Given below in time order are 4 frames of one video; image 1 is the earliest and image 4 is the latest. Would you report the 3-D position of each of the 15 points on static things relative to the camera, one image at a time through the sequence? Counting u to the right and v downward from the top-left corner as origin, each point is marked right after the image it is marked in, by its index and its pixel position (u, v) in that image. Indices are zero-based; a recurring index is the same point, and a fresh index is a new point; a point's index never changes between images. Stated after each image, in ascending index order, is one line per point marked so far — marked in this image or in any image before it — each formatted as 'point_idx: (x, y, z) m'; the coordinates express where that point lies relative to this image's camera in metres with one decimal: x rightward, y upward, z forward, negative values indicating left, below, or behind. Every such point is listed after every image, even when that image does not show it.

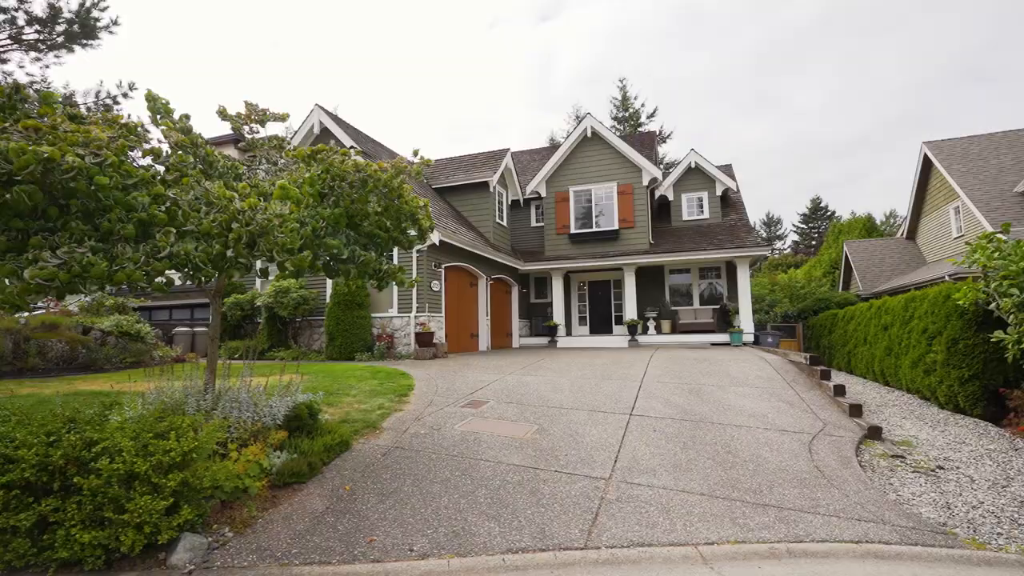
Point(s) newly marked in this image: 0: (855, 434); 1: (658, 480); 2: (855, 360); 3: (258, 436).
0: (+3.6, -1.5, +4.9) m
1: (+1.1, -1.5, +3.7) m
2: (+7.9, -1.6, +10.8) m
3: (-1.8, -1.1, +3.4) m
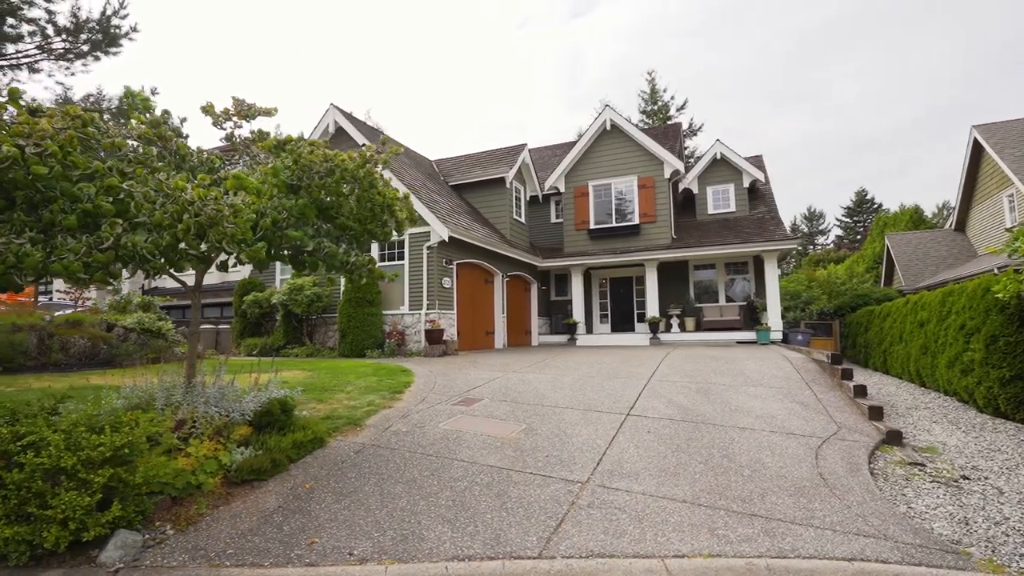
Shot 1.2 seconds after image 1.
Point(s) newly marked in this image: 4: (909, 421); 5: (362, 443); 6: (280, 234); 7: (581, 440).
0: (+3.4, -1.4, +4.5) m
1: (+0.9, -1.4, +3.5) m
2: (+8.1, -1.5, +10.1) m
3: (-2.1, -1.0, +3.4) m
4: (+4.7, -1.6, +5.6) m
5: (-1.3, -1.3, +4.1) m
6: (-1.7, +0.4, +3.4) m
7: (+0.6, -1.4, +4.4) m
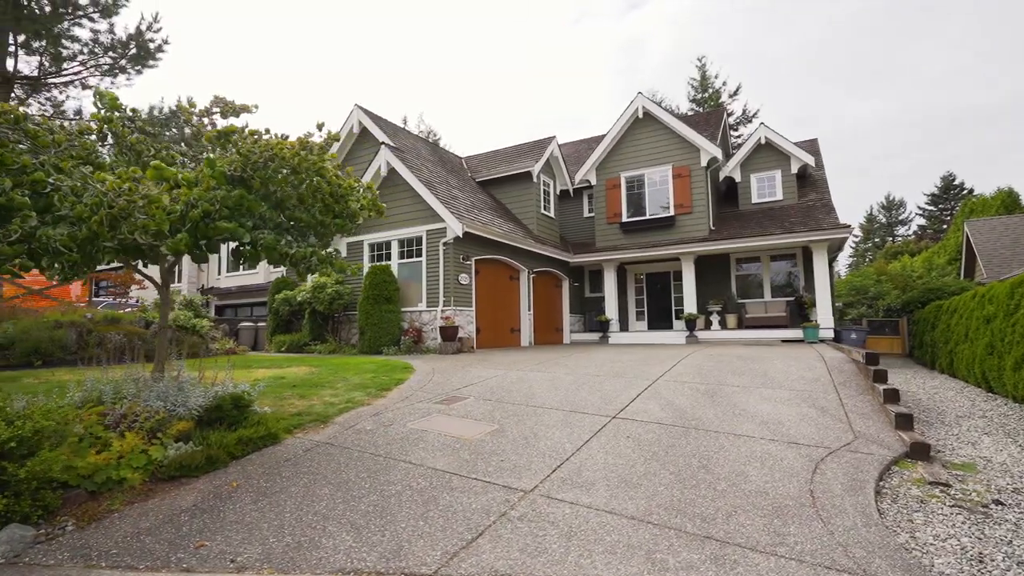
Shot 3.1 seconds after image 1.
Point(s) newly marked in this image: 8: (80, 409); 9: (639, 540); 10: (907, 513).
0: (+3.1, -1.3, +3.9) m
1: (+0.5, -1.4, +3.1) m
2: (+8.4, -1.3, +8.9) m
3: (-2.5, -1.0, +3.3) m
4: (+4.5, -1.5, +4.8) m
5: (-1.6, -1.3, +4.0) m
6: (-2.1, +0.4, +3.3) m
7: (+0.3, -1.3, +4.0) m
8: (-3.1, -0.8, +3.3) m
9: (+0.7, -1.4, +2.6) m
10: (+2.5, -1.4, +3.0) m
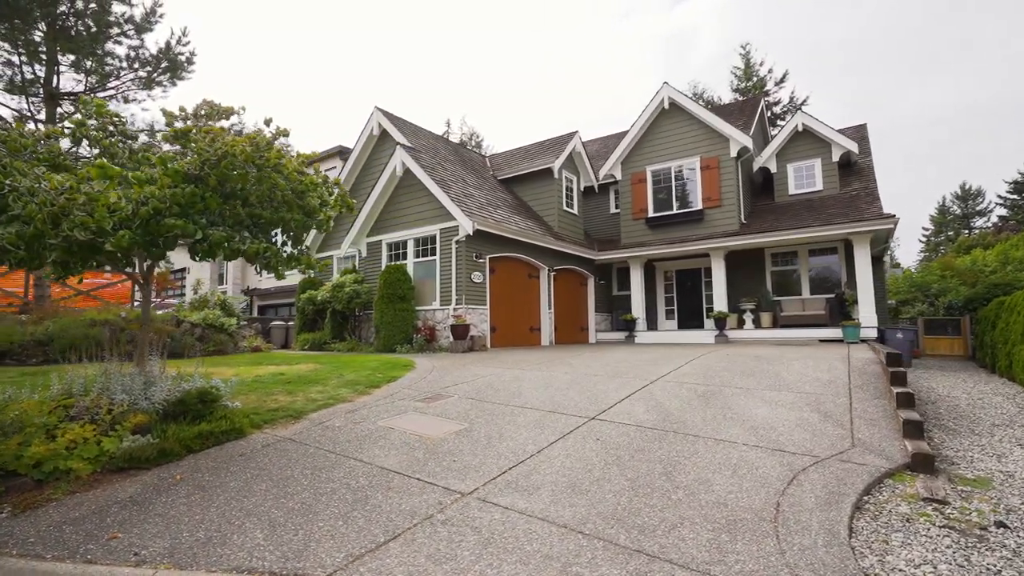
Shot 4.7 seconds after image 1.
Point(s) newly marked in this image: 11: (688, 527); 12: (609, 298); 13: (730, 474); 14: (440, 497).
0: (+2.8, -1.3, +3.4) m
1: (+0.1, -1.3, +2.9) m
2: (+8.5, -1.2, +8.0) m
3: (-2.9, -1.0, +3.4) m
4: (+4.2, -1.4, +4.2) m
5: (-2.0, -1.3, +4.0) m
6: (-2.5, +0.5, +3.4) m
7: (0.0, -1.3, +3.9) m
8: (-3.4, -0.8, +3.5) m
9: (+0.3, -1.4, +2.4) m
10: (+2.1, -1.4, +2.6) m
11: (+1.0, -1.3, +2.7) m
12: (+3.4, -0.4, +16.9) m
13: (+1.5, -1.3, +3.3) m
14: (-0.4, -1.3, +3.0) m
